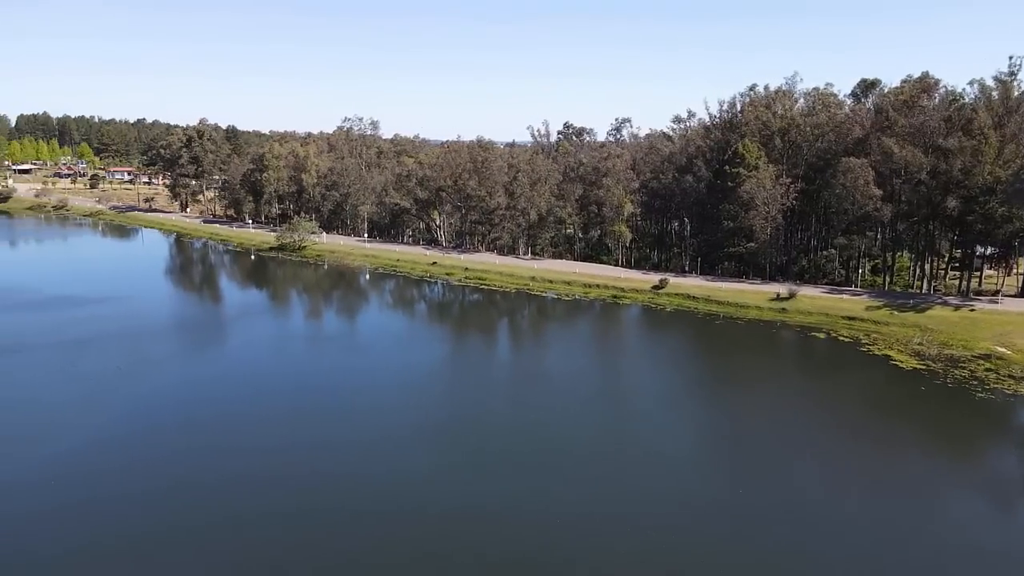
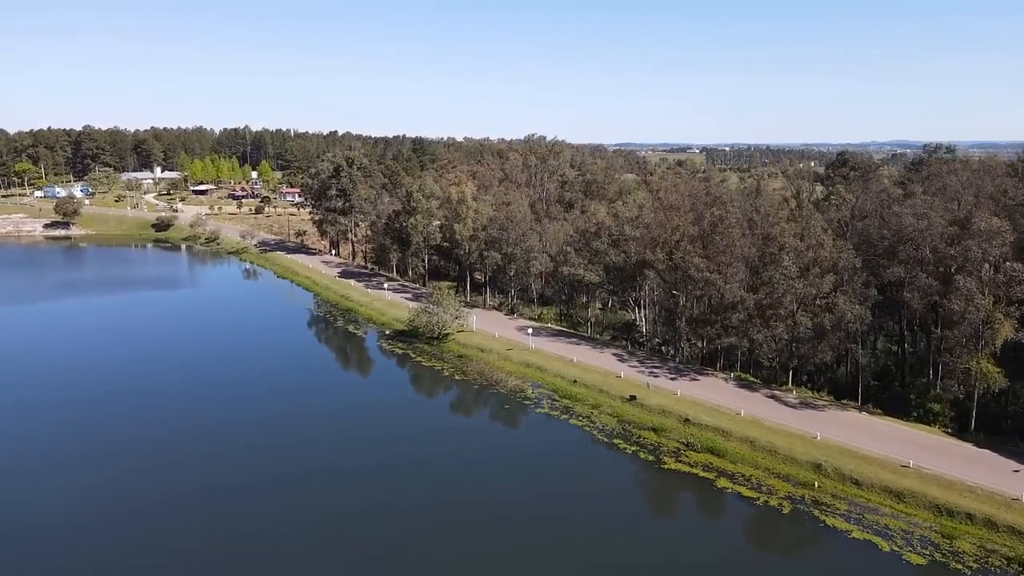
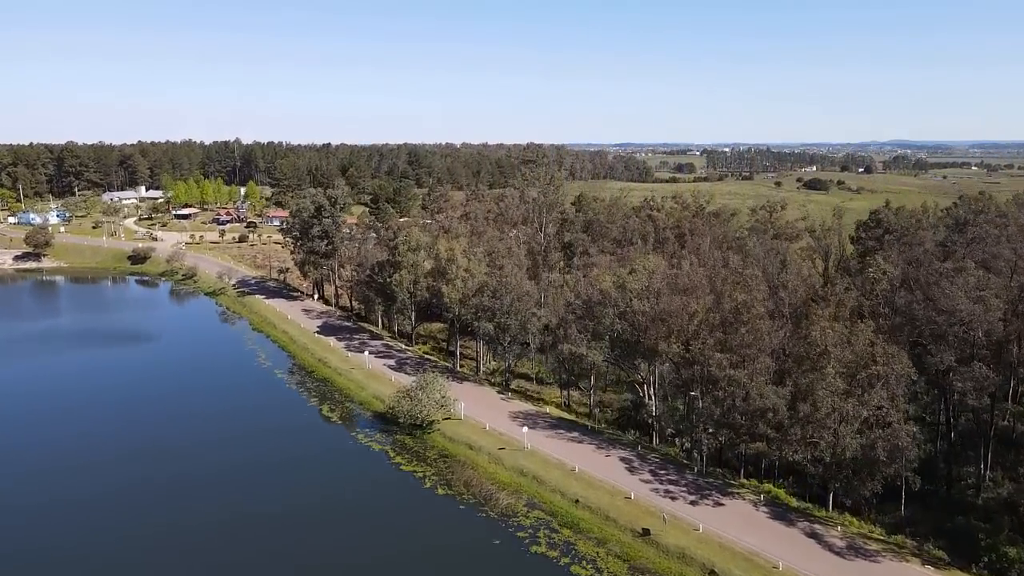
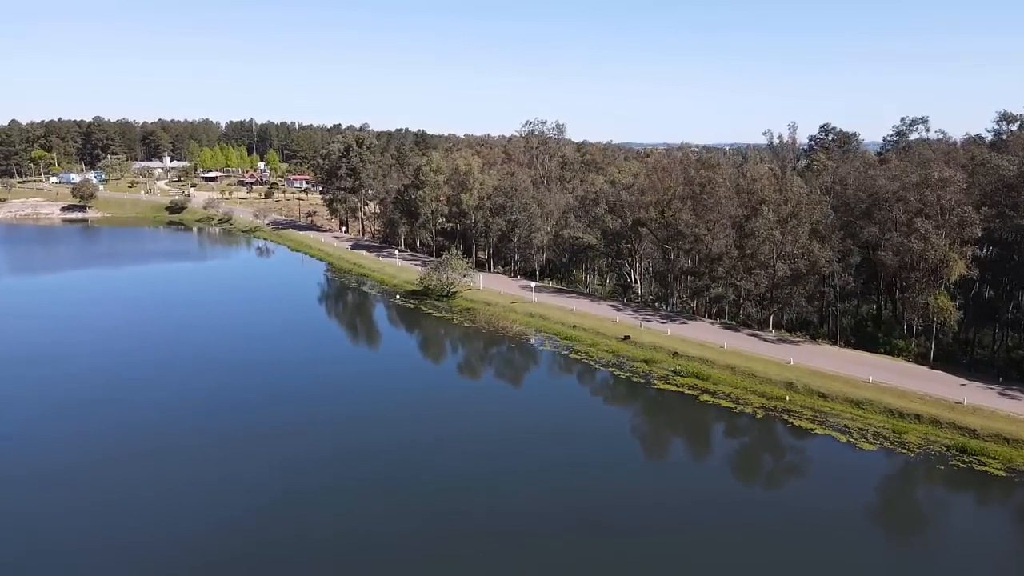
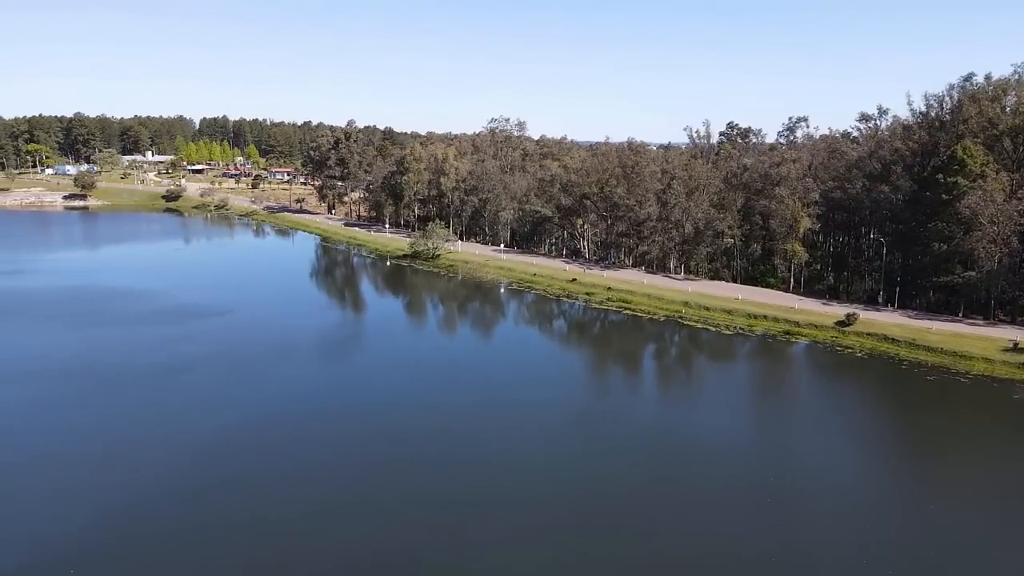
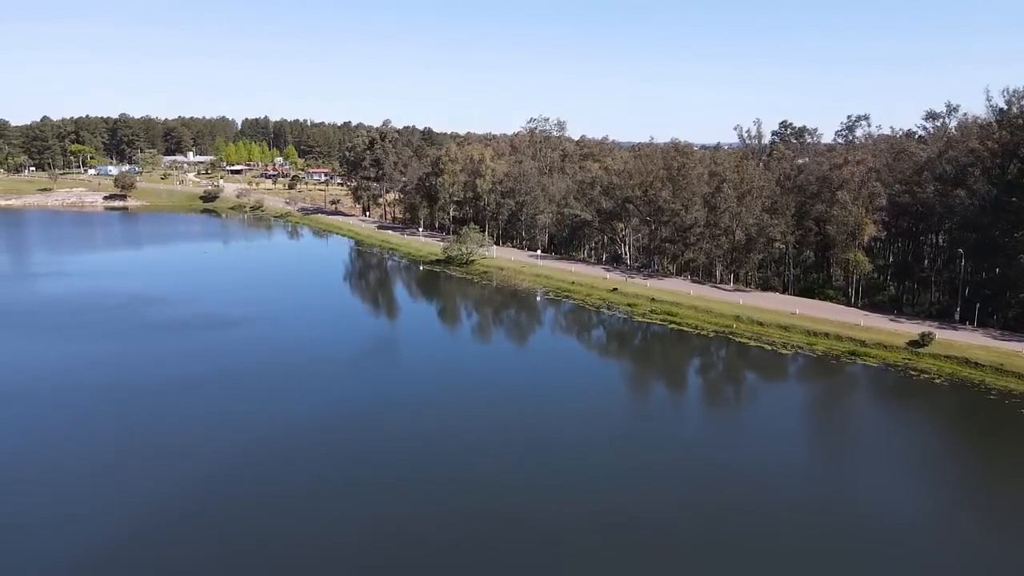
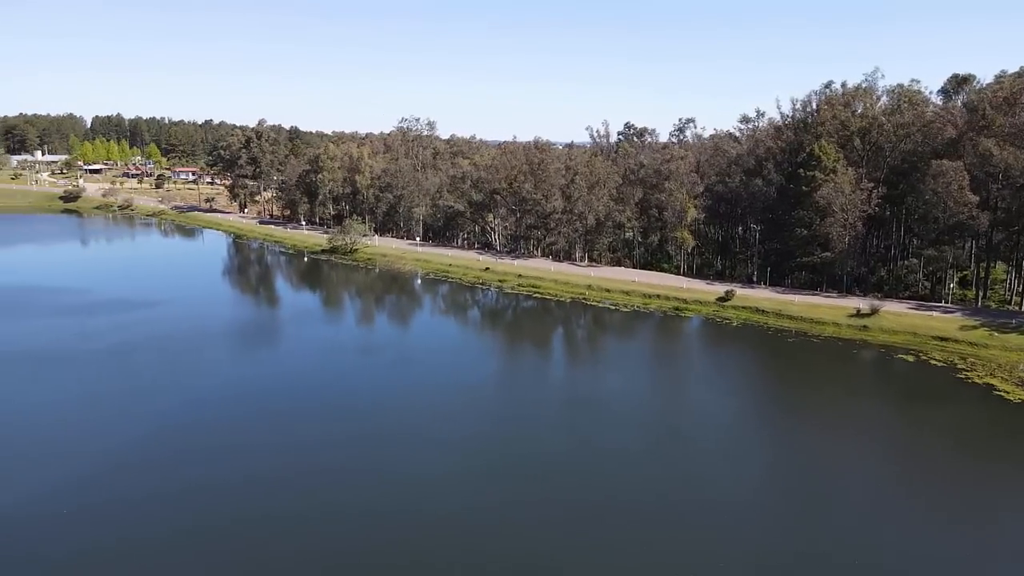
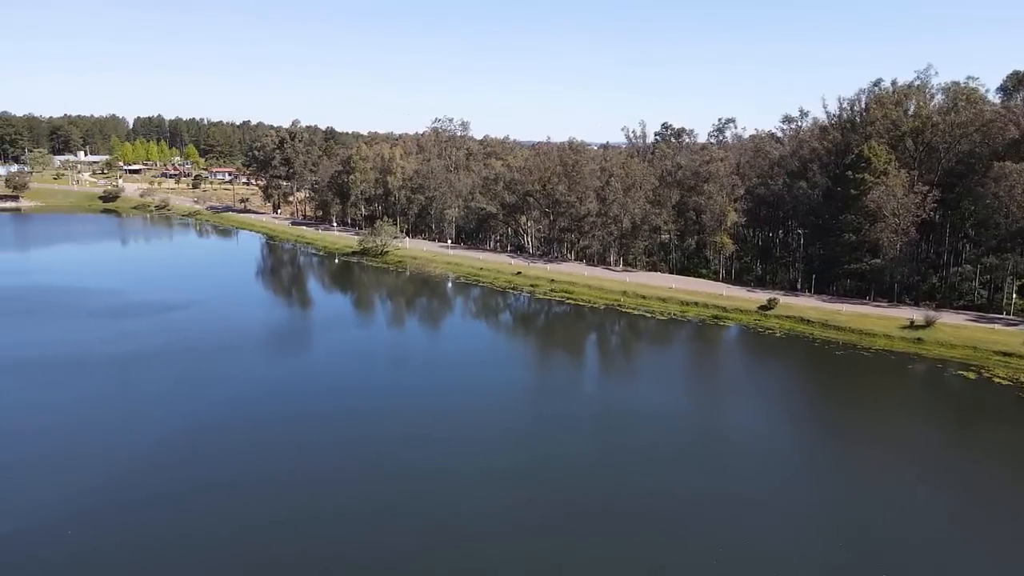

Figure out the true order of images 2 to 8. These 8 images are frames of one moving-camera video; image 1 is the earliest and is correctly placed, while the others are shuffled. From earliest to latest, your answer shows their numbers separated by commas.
7, 8, 5, 6, 4, 2, 3
